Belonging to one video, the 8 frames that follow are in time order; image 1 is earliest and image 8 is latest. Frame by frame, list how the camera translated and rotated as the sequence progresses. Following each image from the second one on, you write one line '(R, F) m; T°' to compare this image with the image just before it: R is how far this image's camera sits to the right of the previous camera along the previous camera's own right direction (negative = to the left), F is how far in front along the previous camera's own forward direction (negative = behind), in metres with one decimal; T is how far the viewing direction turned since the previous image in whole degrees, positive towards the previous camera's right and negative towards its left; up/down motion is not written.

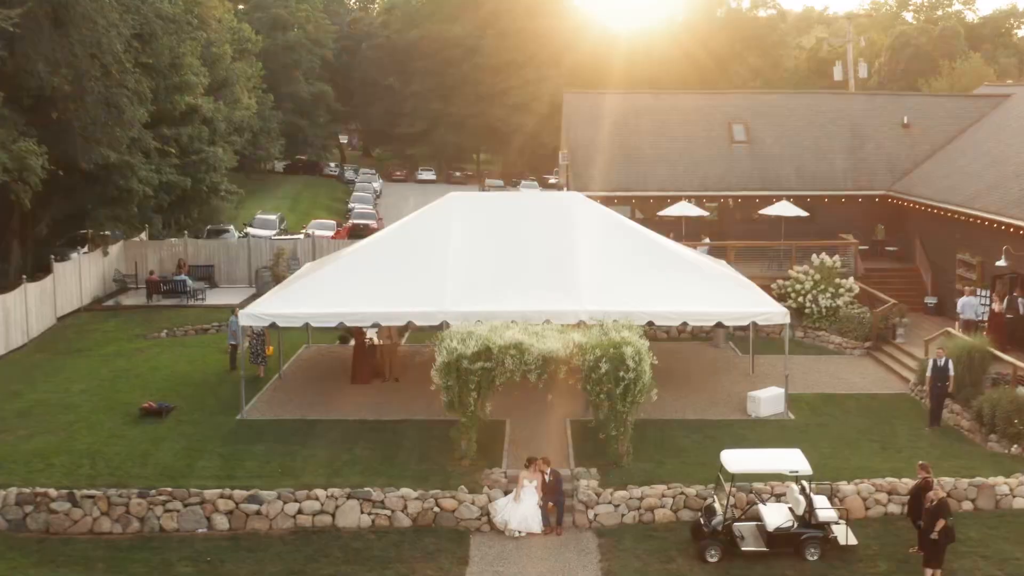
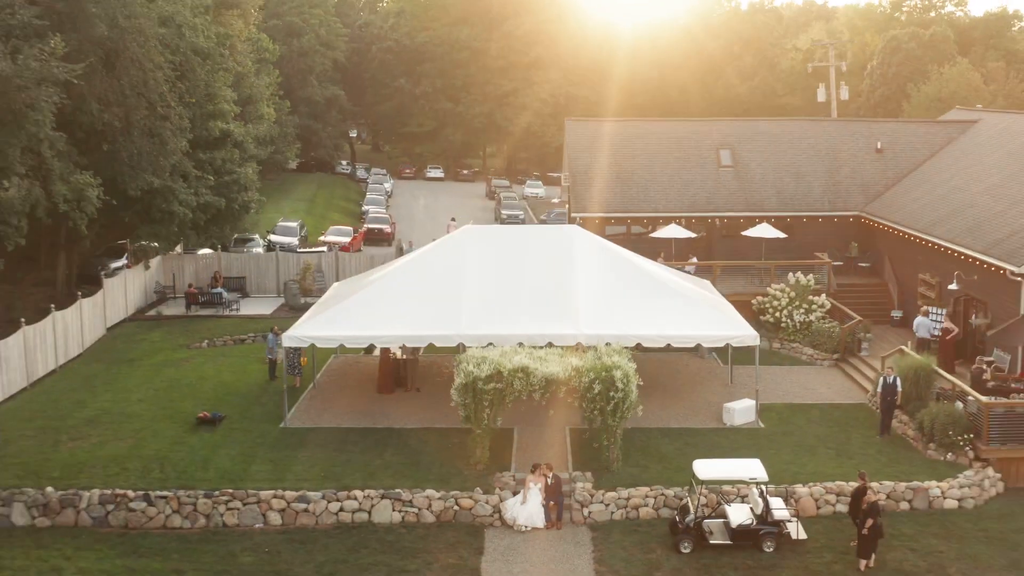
(0.0, -2.5) m; 0°
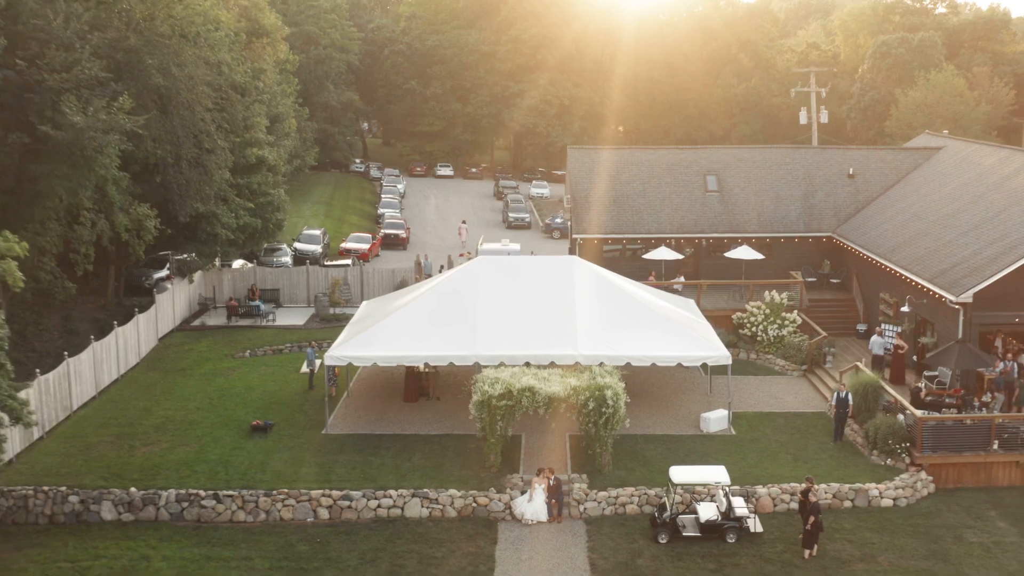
(0.0, -3.1) m; 0°
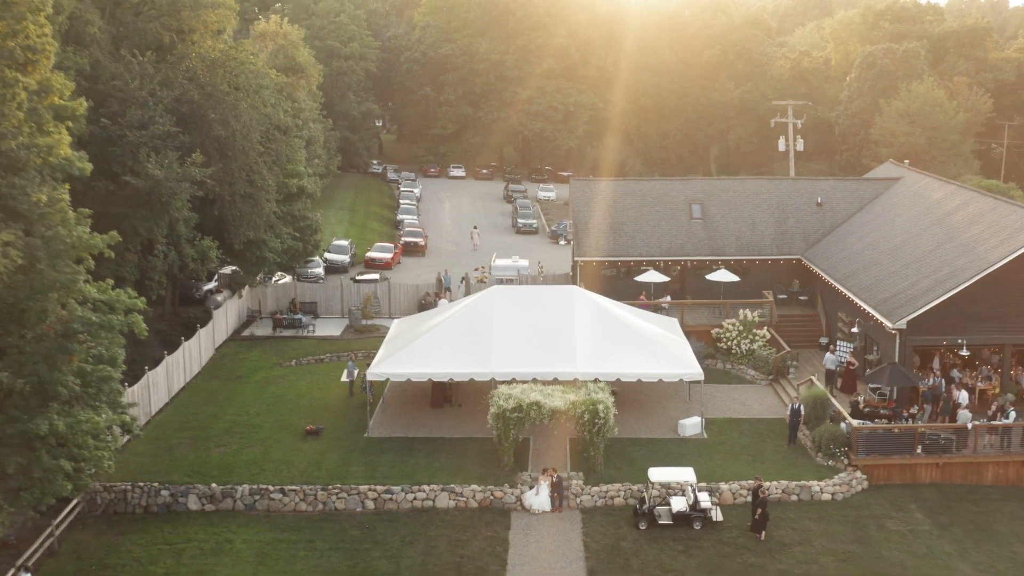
(0.0, -4.4) m; 0°
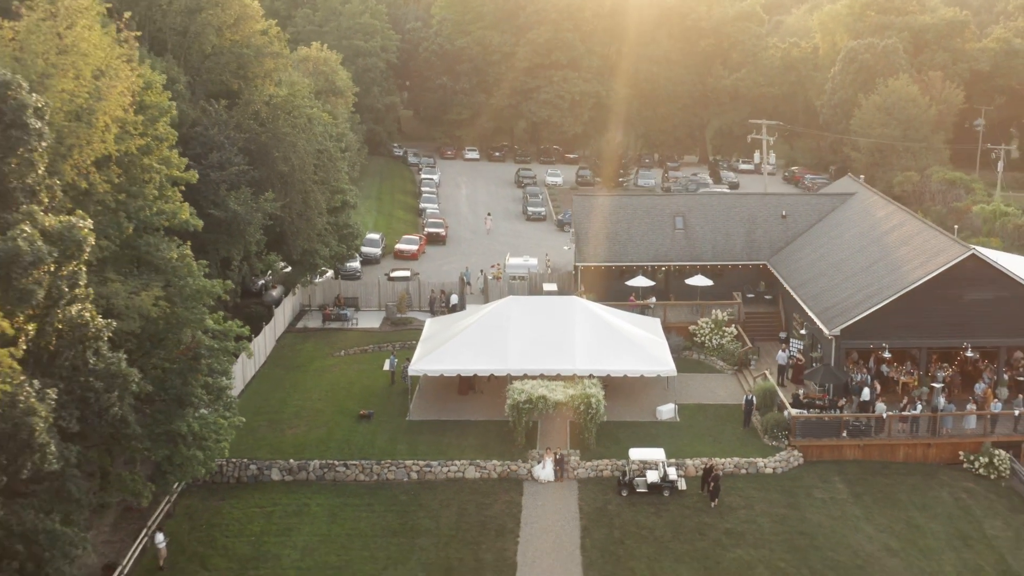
(-0.1, -6.5) m; 0°
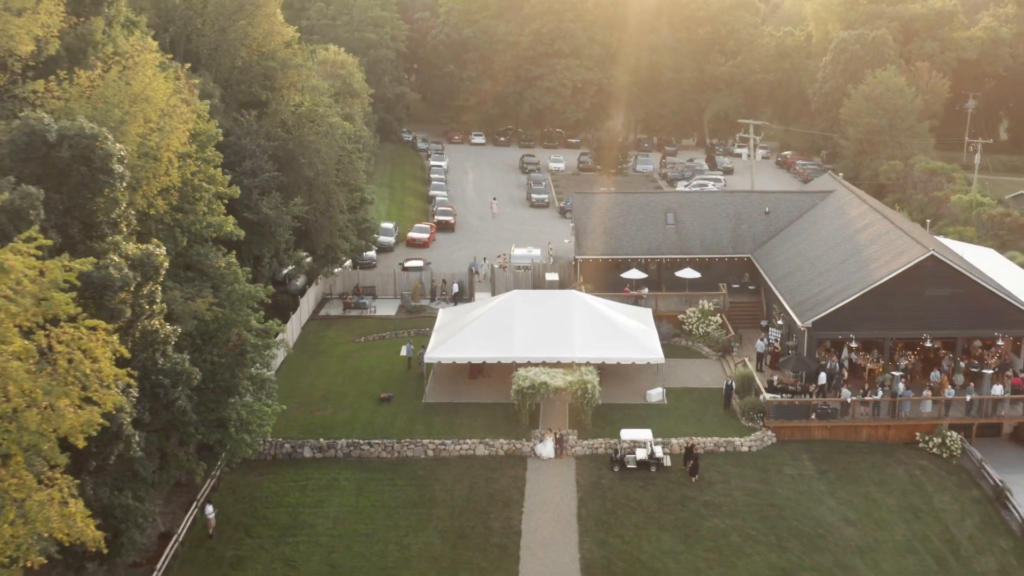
(0.0, -3.7) m; 0°
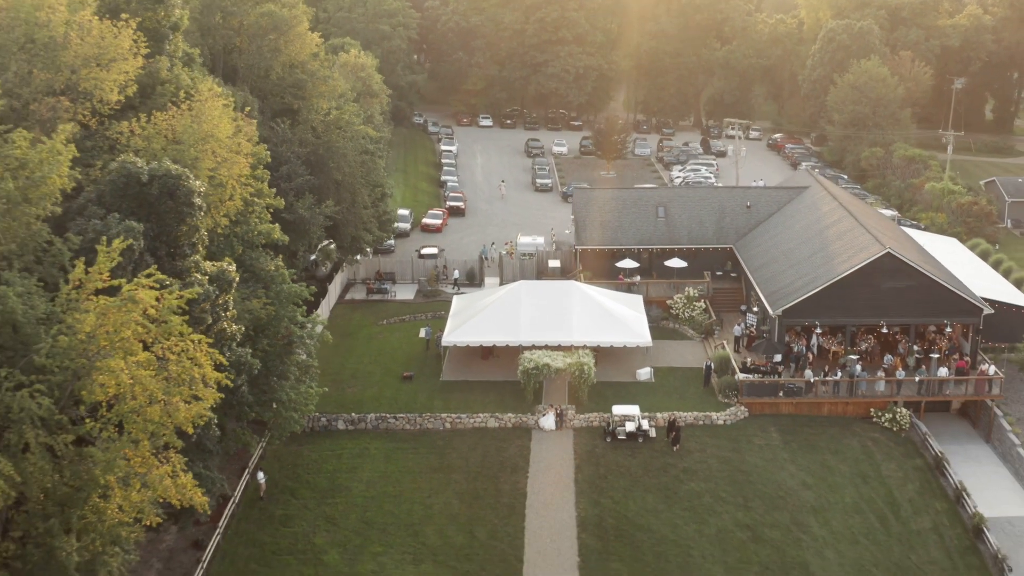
(0.0, -5.1) m; 0°
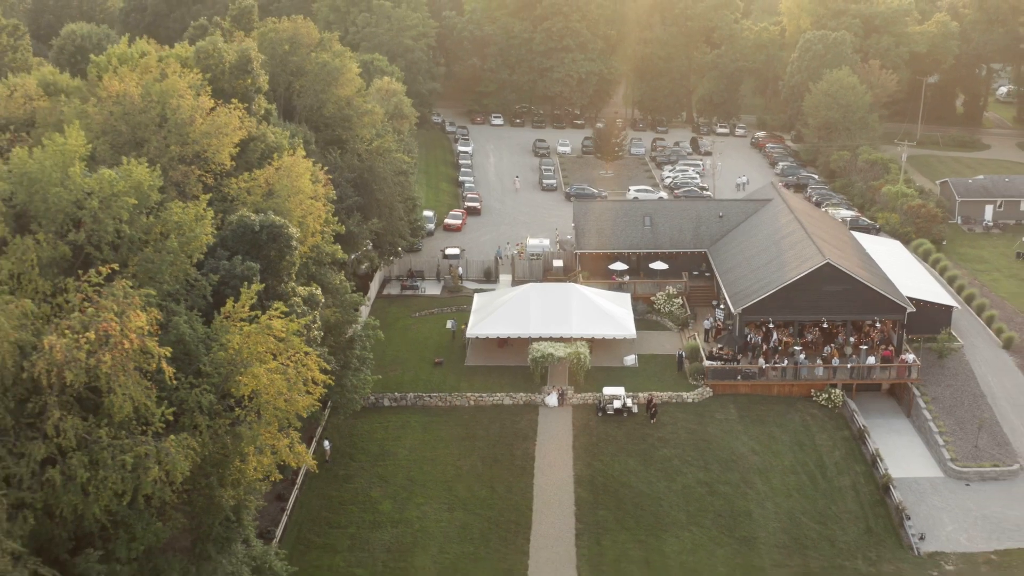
(-0.3, -9.8) m; 0°
